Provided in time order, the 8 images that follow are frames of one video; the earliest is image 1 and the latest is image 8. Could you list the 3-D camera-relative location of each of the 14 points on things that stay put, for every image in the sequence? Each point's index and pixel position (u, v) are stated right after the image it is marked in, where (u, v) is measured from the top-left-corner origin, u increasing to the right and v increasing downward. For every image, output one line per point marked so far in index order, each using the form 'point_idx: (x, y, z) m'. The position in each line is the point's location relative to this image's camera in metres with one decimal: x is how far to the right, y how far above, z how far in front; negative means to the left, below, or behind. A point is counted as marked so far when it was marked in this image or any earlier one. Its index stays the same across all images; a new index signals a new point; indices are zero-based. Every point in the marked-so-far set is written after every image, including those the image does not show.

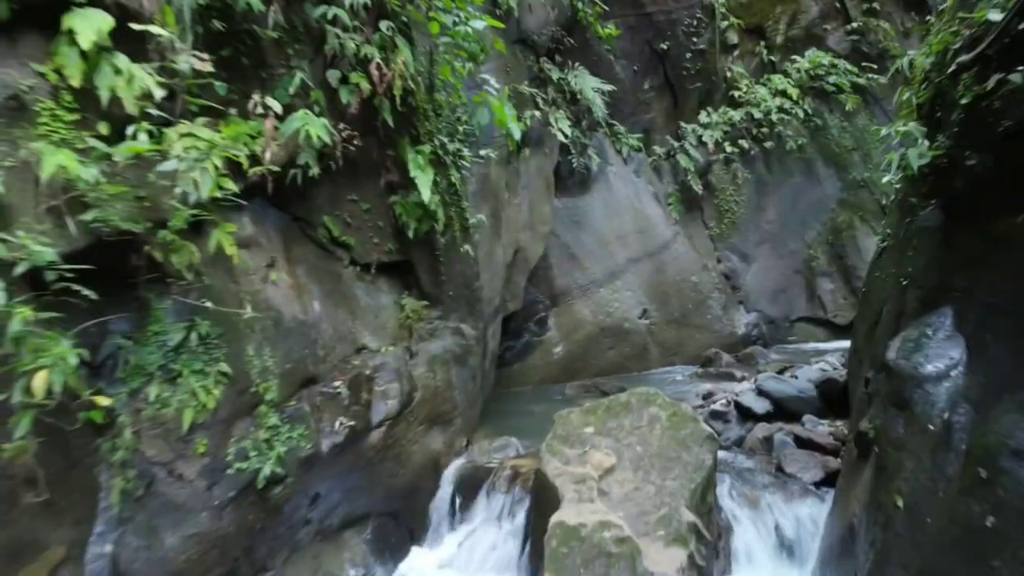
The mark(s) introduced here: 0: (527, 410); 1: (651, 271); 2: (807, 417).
0: (+0.1, -1.2, +7.8) m
1: (+1.8, +0.2, +10.7) m
2: (+2.2, -1.0, +6.1) m
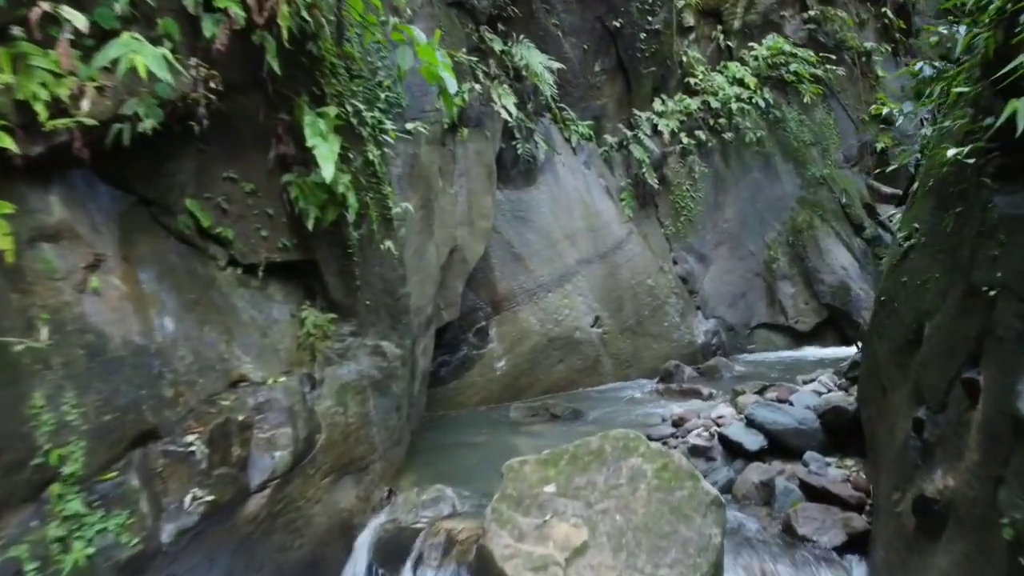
0: (-0.4, -1.2, +6.4) m
1: (+1.1, +0.2, +9.5) m
2: (+1.8, -1.0, +4.9) m
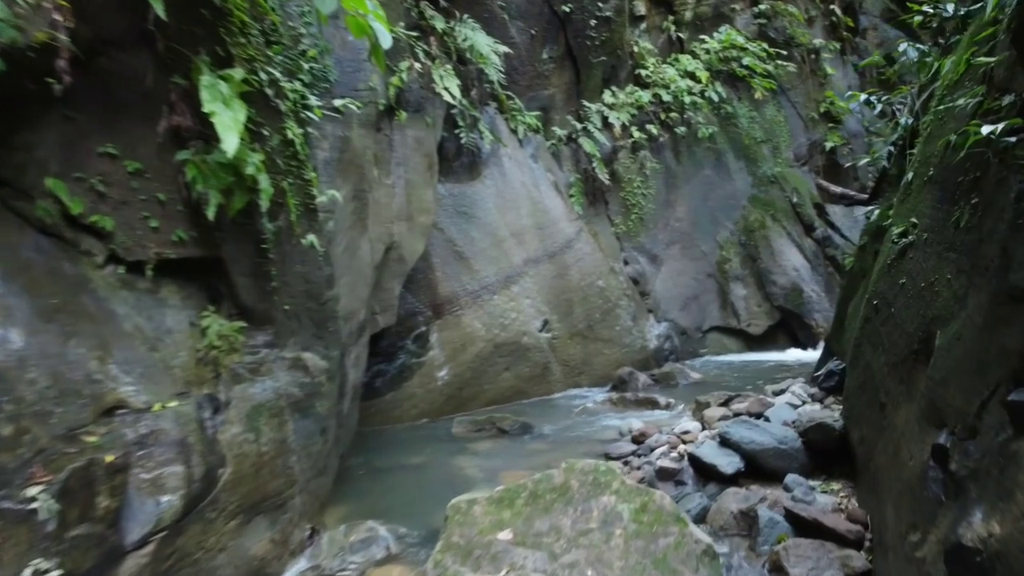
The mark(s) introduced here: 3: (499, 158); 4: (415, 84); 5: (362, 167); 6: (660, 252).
0: (-0.8, -1.2, +5.7) m
1: (+0.4, +0.2, +8.9) m
2: (+1.5, -1.0, +4.4) m
3: (-0.1, +1.4, +8.8) m
4: (-0.8, +1.7, +6.7) m
5: (-1.0, +0.8, +5.6) m
6: (+1.9, +0.5, +10.7) m
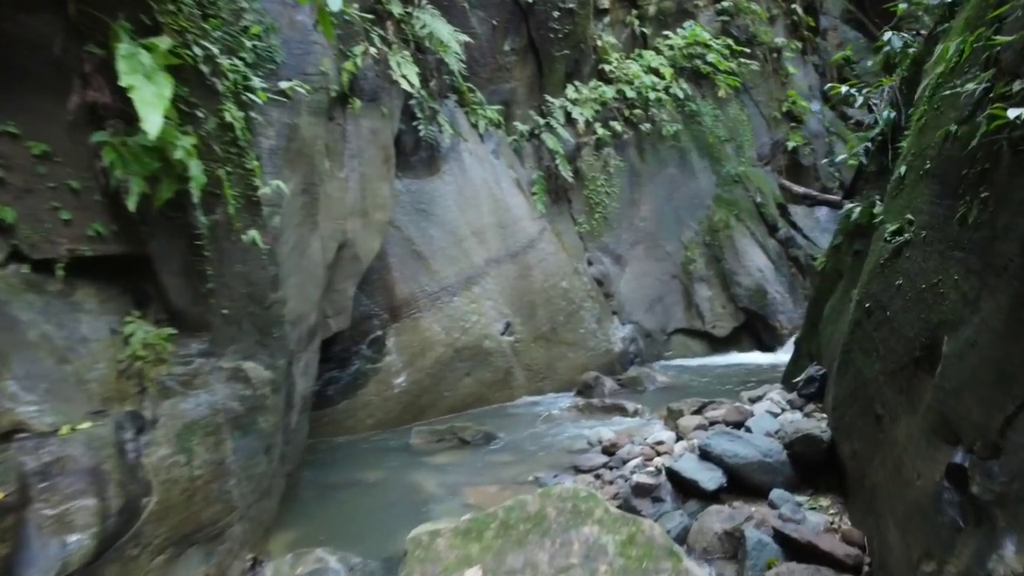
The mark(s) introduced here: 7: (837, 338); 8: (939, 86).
0: (-1.0, -1.2, +5.3) m
1: (0.0, +0.1, +8.5) m
2: (+1.3, -1.0, +4.1) m
3: (-0.6, +1.4, +8.4) m
4: (-1.1, +1.7, +6.3) m
5: (-1.3, +0.8, +5.2) m
6: (+1.4, +0.4, +10.4) m
7: (+2.1, -0.3, +5.3) m
8: (+2.1, +1.0, +4.0) m
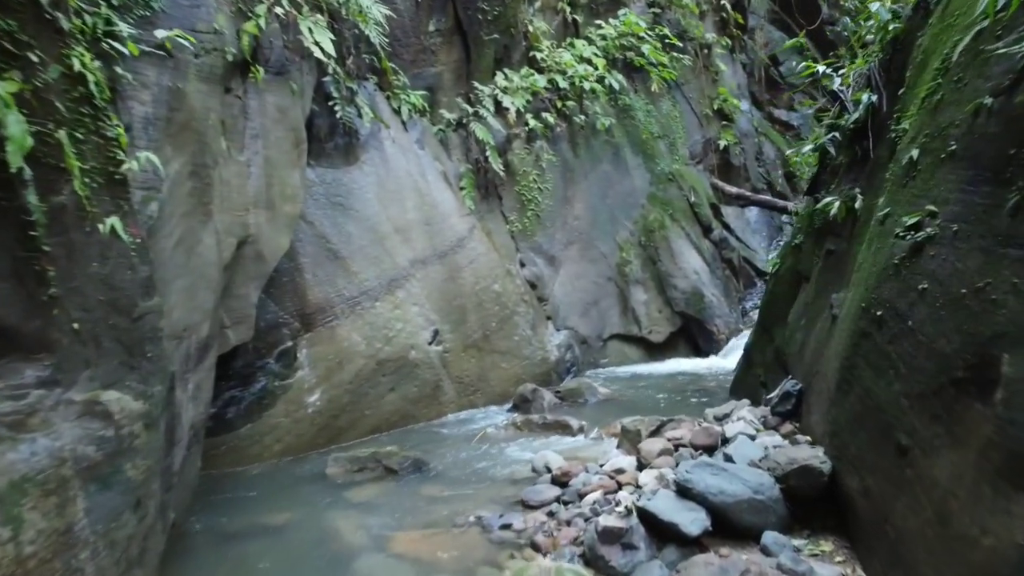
0: (-1.3, -1.3, +4.4) m
1: (-0.6, +0.1, +7.7) m
2: (+1.1, -1.1, +3.4) m
3: (-1.2, +1.4, +7.5) m
4: (-1.6, +1.6, +5.4) m
5: (-1.6, +0.8, +4.2) m
6: (+0.5, +0.4, +9.7) m
7: (+1.7, -0.3, +4.7) m
8: (+1.8, +1.0, +3.4) m
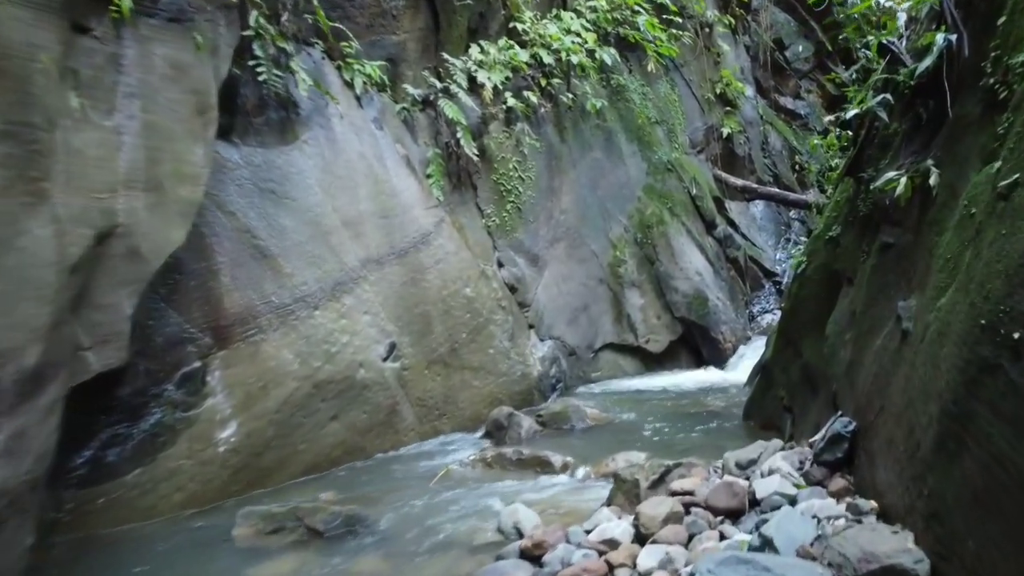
0: (-1.5, -1.3, +3.1) m
1: (-0.9, +0.1, +6.4) m
2: (+0.9, -1.1, +2.2) m
3: (-1.4, +1.3, +6.3) m
4: (-1.8, +1.6, +4.2) m
5: (-1.8, +0.8, +3.0) m
6: (+0.3, +0.4, +8.5) m
7: (+1.5, -0.4, +3.4) m
8: (+1.7, +0.9, +2.2) m
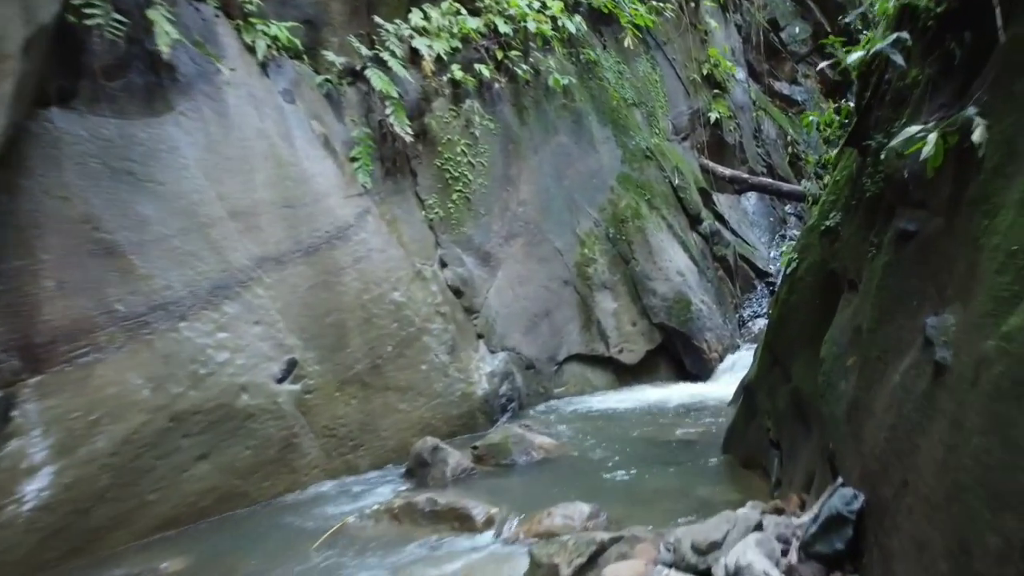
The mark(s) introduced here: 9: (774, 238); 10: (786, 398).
0: (-2.0, -1.3, +2.0) m
1: (-1.3, 0.0, +5.3) m
2: (+0.5, -1.1, +1.0) m
3: (-1.9, +1.3, +5.2) m
4: (-2.2, +1.6, +3.0) m
5: (-2.3, +0.7, +1.9) m
6: (-0.1, +0.3, +7.3) m
7: (+1.1, -0.4, +2.3) m
8: (+1.2, +0.9, +1.1) m
9: (+3.7, +0.7, +11.5) m
10: (+1.4, -0.6, +4.3) m
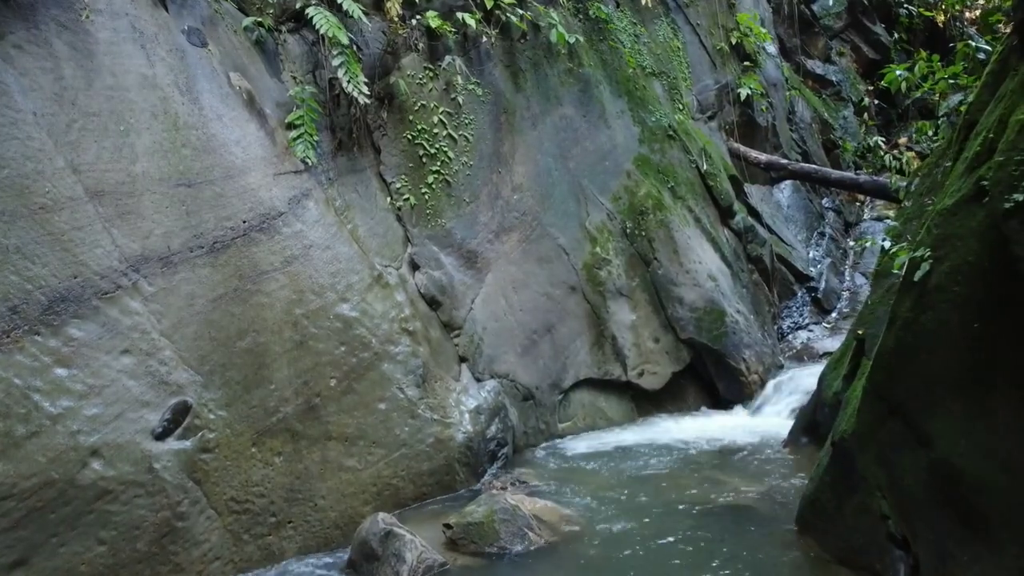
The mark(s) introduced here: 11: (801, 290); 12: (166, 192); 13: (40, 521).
0: (-2.0, -1.4, +0.4) m
1: (-1.4, 0.0, +3.8) m
2: (+0.4, -1.1, -0.5) m
3: (-2.0, +1.2, +3.6) m
4: (-2.3, +1.5, +1.5) m
5: (-2.3, +0.7, +0.3) m
6: (-0.2, +0.3, +5.8) m
7: (+1.0, -0.4, +0.8) m
8: (+1.1, +0.9, -0.5) m
9: (+3.6, +0.6, +9.9) m
10: (+1.4, -0.6, +2.7) m
11: (+3.1, 0.0, +8.7) m
12: (-1.6, +0.4, +3.7) m
13: (-1.7, -0.8, +2.9) m
